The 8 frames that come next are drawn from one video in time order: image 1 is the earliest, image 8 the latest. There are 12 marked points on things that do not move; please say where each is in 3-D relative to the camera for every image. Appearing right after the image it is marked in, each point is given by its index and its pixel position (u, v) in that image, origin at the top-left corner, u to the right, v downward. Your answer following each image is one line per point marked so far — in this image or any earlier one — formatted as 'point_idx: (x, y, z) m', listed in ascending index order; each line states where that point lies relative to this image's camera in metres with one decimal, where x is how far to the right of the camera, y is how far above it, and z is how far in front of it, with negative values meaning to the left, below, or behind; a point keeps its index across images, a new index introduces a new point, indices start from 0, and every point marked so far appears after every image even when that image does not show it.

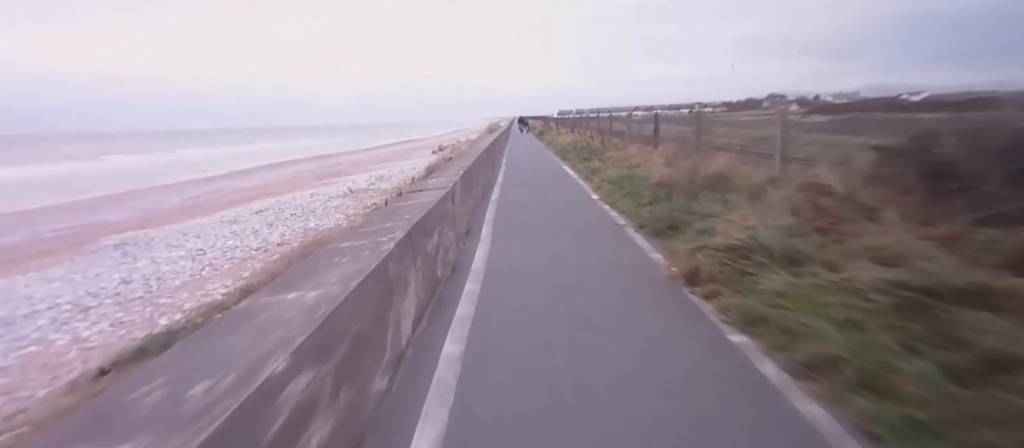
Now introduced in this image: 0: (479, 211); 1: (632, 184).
0: (-1.0, +0.3, +11.4) m
1: (+4.1, +1.3, +13.1) m
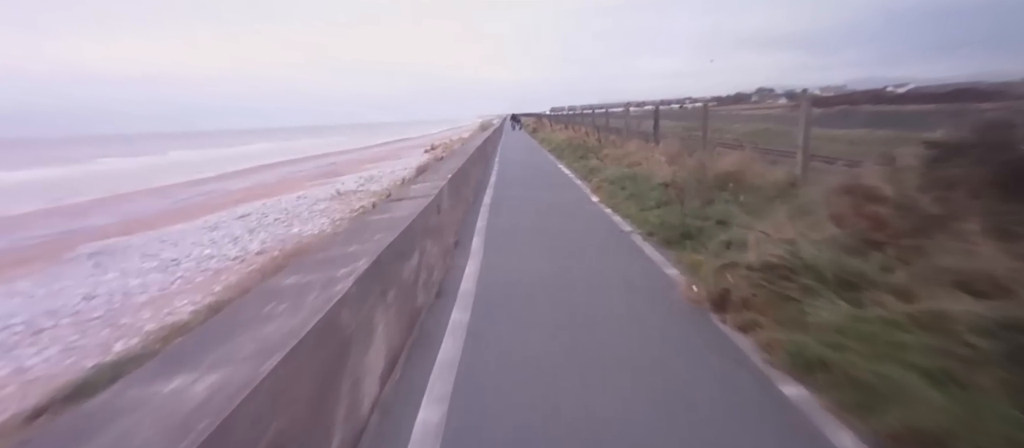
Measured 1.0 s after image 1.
0: (-1.2, +0.1, +10.4) m
1: (+3.9, +1.2, +12.2) m
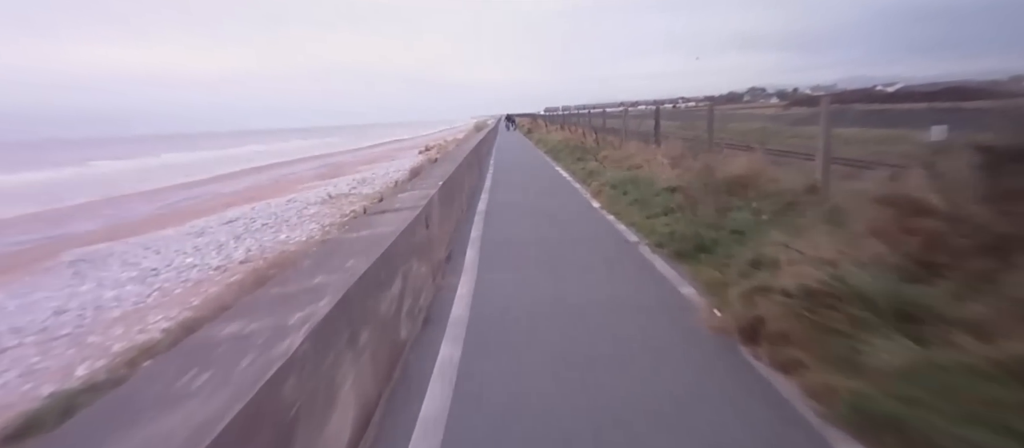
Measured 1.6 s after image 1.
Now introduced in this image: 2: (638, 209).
0: (-1.2, -0.1, +9.7) m
1: (+3.8, +1.0, +11.6) m
2: (+3.3, +0.3, +9.9) m
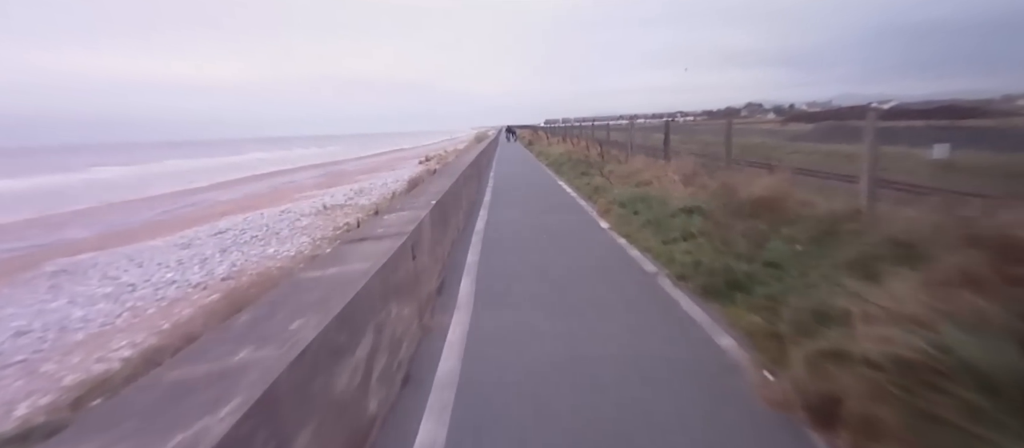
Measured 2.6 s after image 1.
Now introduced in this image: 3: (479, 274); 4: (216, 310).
0: (-1.2, -0.6, +8.8) m
1: (+3.9, +0.4, +10.6) m
2: (+3.3, -0.2, +9.0) m
3: (-0.6, -1.0, +7.4) m
4: (-7.8, -2.3, +10.1) m
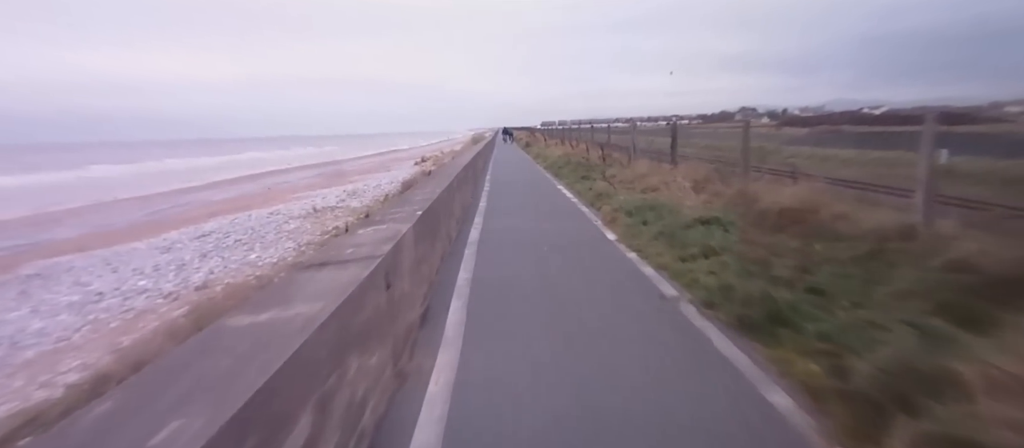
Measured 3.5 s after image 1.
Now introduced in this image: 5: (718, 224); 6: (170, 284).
0: (-1.3, -0.9, +7.8) m
1: (+3.8, +0.1, +9.7) m
2: (+3.3, -0.5, +8.0) m
3: (-0.7, -1.2, +6.4) m
4: (-7.9, -2.5, +9.0) m
5: (+4.9, 0.0, +8.9) m
6: (-13.4, -2.3, +14.9) m
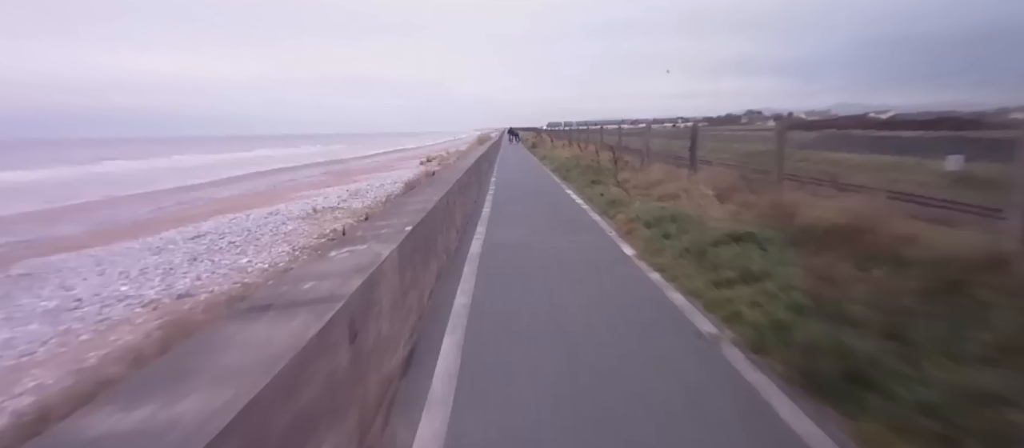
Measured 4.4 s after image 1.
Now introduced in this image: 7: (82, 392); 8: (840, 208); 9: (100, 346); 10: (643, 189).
0: (-1.2, -1.1, +6.8) m
1: (+3.9, -0.2, +8.7) m
2: (+3.4, -0.8, +7.0) m
3: (-0.6, -1.5, +5.4) m
4: (-7.8, -2.6, +8.1) m
5: (+5.0, -0.4, +7.9) m
6: (-13.2, -2.4, +14.0) m
7: (-7.3, -2.9, +6.6) m
8: (+6.7, +0.5, +8.0) m
9: (-10.7, -3.1, +10.0) m
10: (+5.1, +1.4, +15.2) m
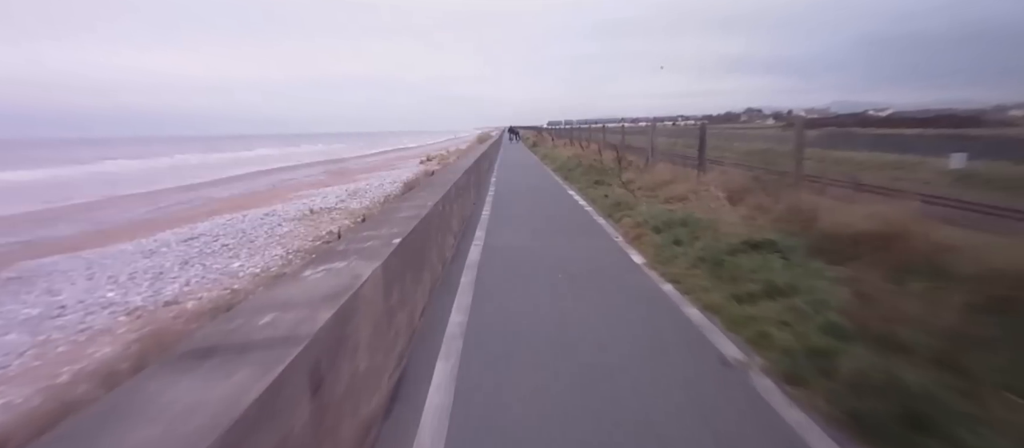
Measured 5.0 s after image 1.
0: (-1.2, -1.3, +6.3) m
1: (+3.9, -0.4, +8.1) m
2: (+3.4, -1.0, +6.4) m
3: (-0.6, -1.6, +4.8) m
4: (-7.8, -2.8, +7.6) m
5: (+5.0, -0.5, +7.3) m
6: (-13.2, -2.6, +13.5) m
7: (-7.3, -3.1, +6.0) m
8: (+6.7, +0.4, +7.4) m
9: (-10.7, -3.3, +9.4) m
10: (+5.1, +1.3, +14.6) m
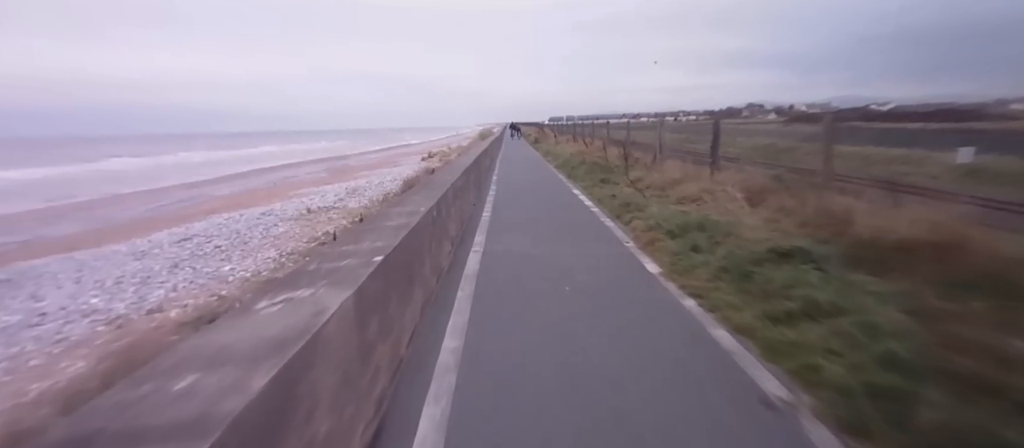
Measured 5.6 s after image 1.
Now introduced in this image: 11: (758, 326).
0: (-1.1, -1.4, +5.6) m
1: (+4.0, -0.5, +7.4) m
2: (+3.4, -1.1, +5.7) m
3: (-0.6, -1.7, +4.2) m
4: (-7.7, -2.9, +6.9) m
5: (+5.0, -0.6, +6.6) m
6: (-13.1, -2.7, +12.9) m
7: (-7.3, -3.2, +5.4) m
8: (+6.8, +0.3, +6.6) m
9: (-10.6, -3.4, +8.8) m
10: (+5.2, +1.3, +13.8) m
11: (+3.2, -1.3, +5.0) m
